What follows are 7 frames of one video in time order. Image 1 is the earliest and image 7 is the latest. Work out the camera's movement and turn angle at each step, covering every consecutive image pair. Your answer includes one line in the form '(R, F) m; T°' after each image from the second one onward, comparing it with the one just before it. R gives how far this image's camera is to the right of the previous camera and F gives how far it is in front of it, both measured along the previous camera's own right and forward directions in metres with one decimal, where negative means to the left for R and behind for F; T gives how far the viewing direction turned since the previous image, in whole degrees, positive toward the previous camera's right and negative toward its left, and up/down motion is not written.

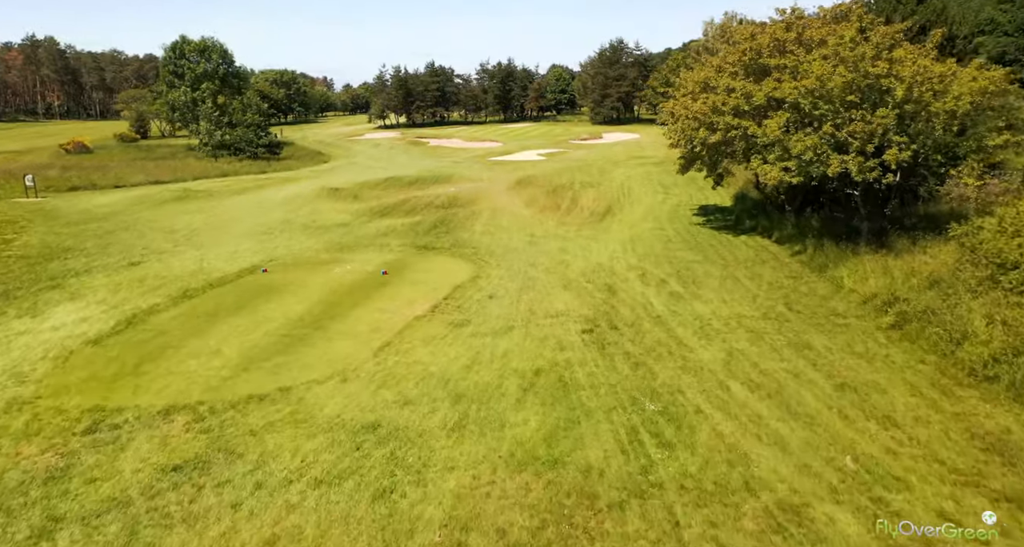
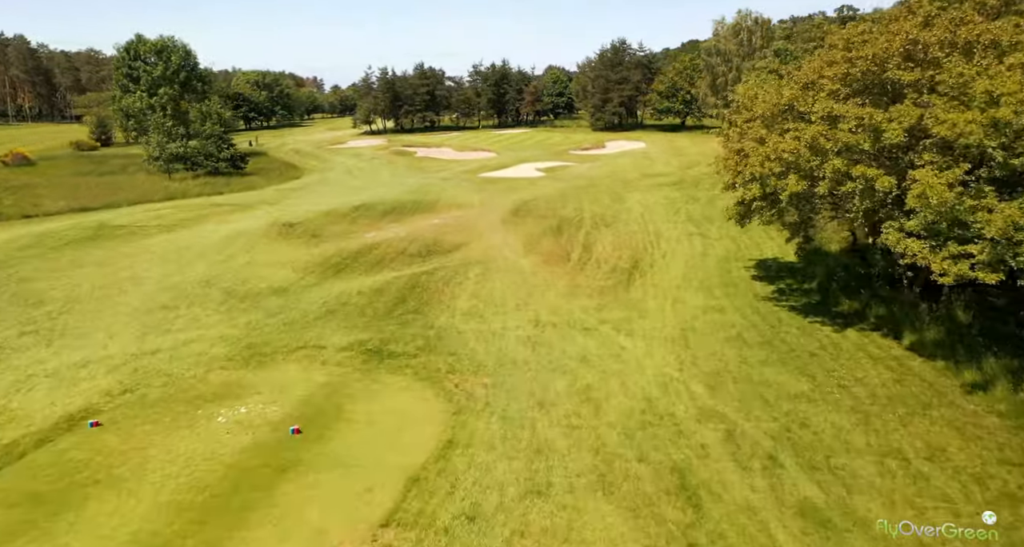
(0.0, +6.5) m; +1°
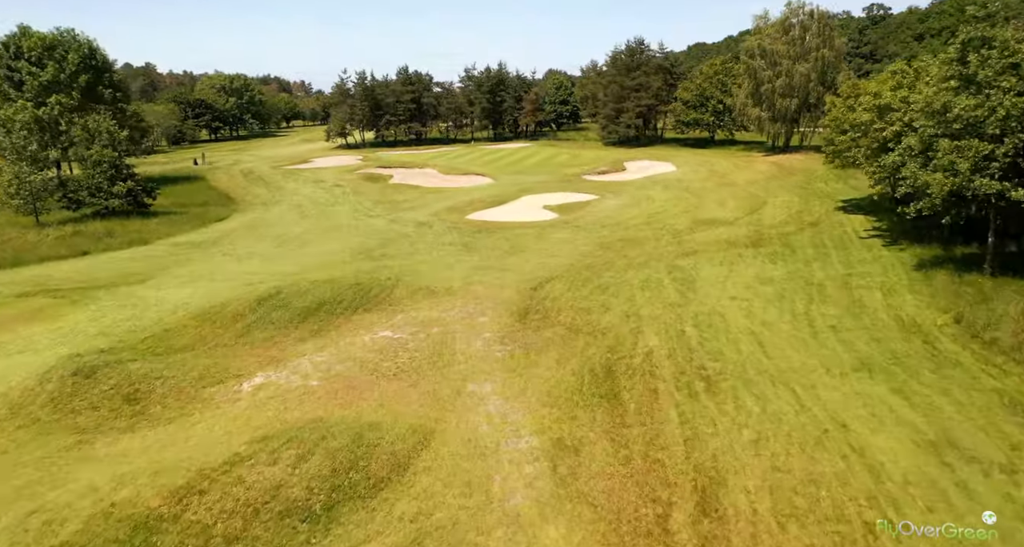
(-0.3, +13.8) m; 0°
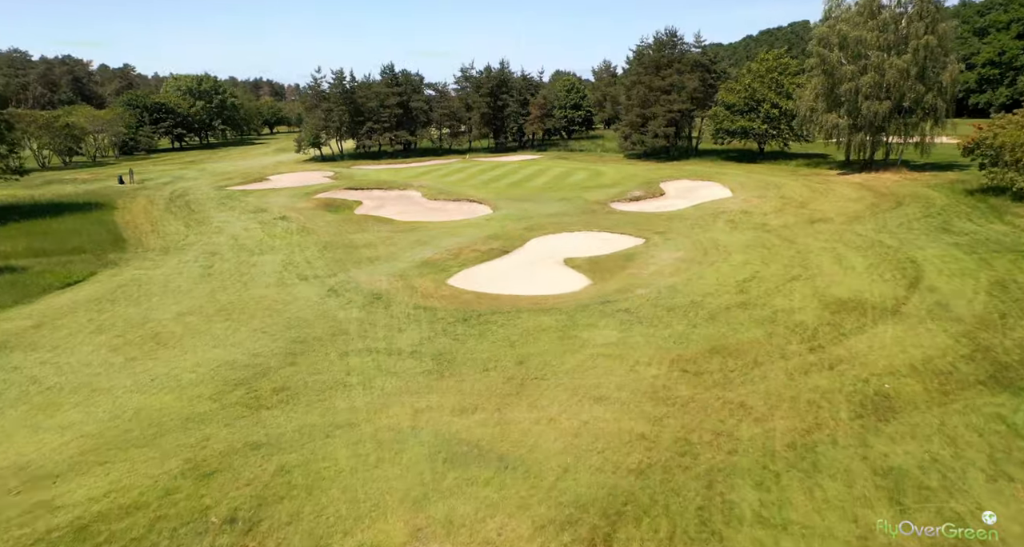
(-0.1, +14.4) m; 0°
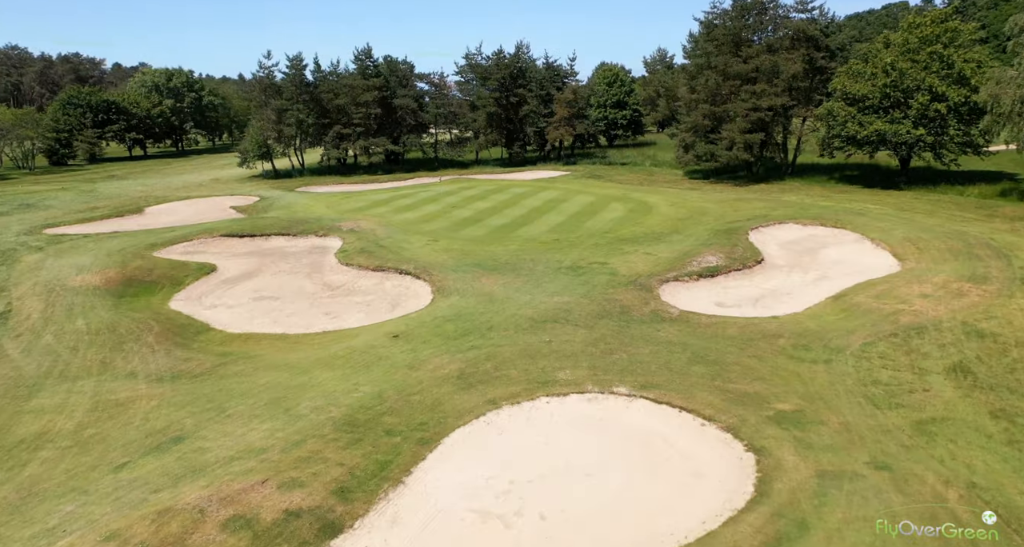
(+3.8, +22.5) m; -5°
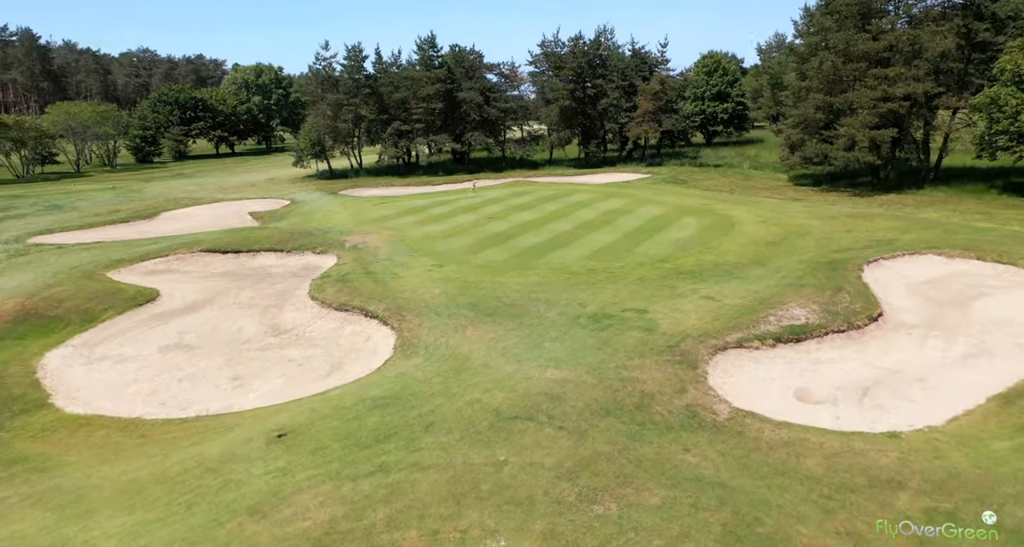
(+3.6, +7.7) m; -10°
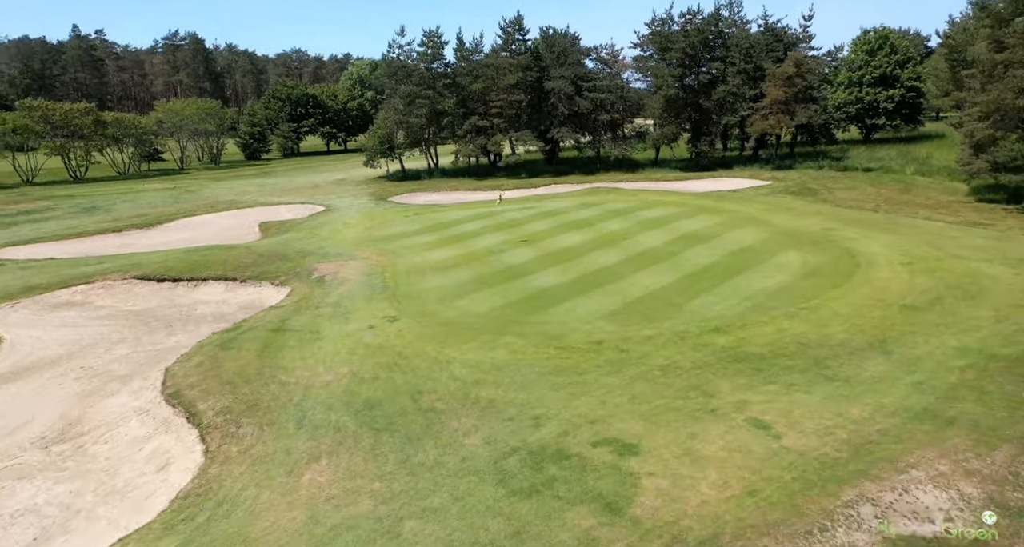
(+5.4, +9.4) m; -13°
